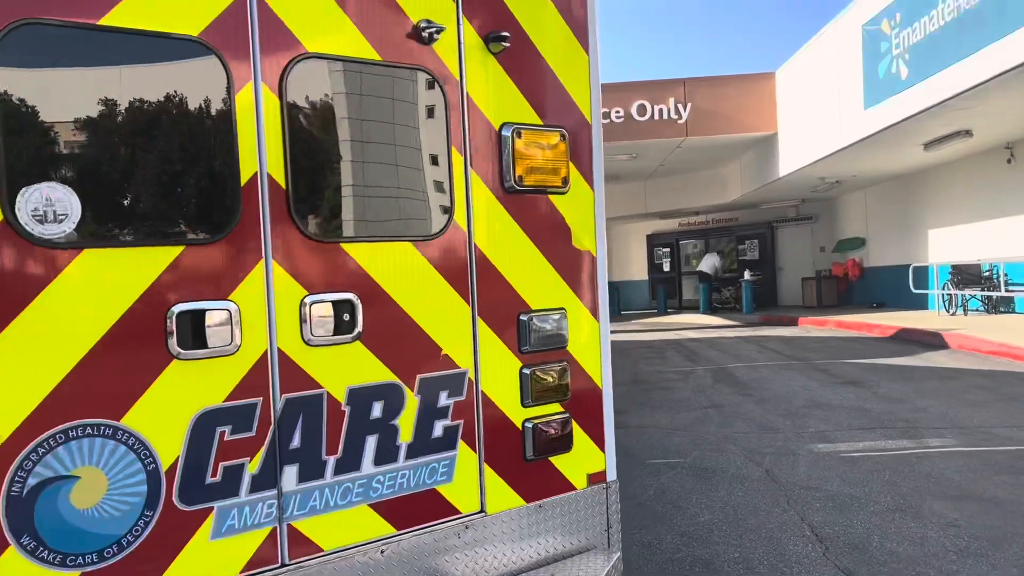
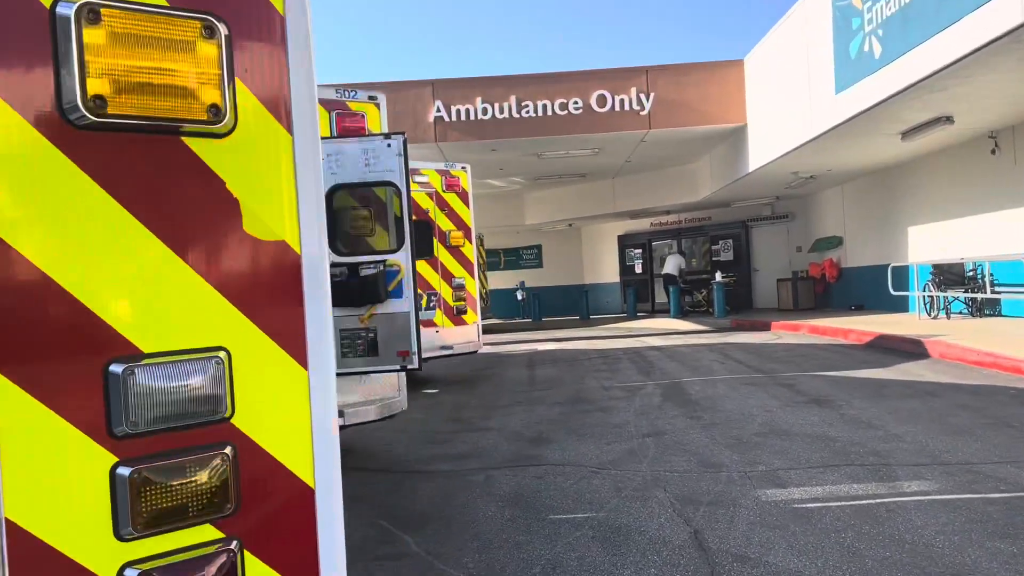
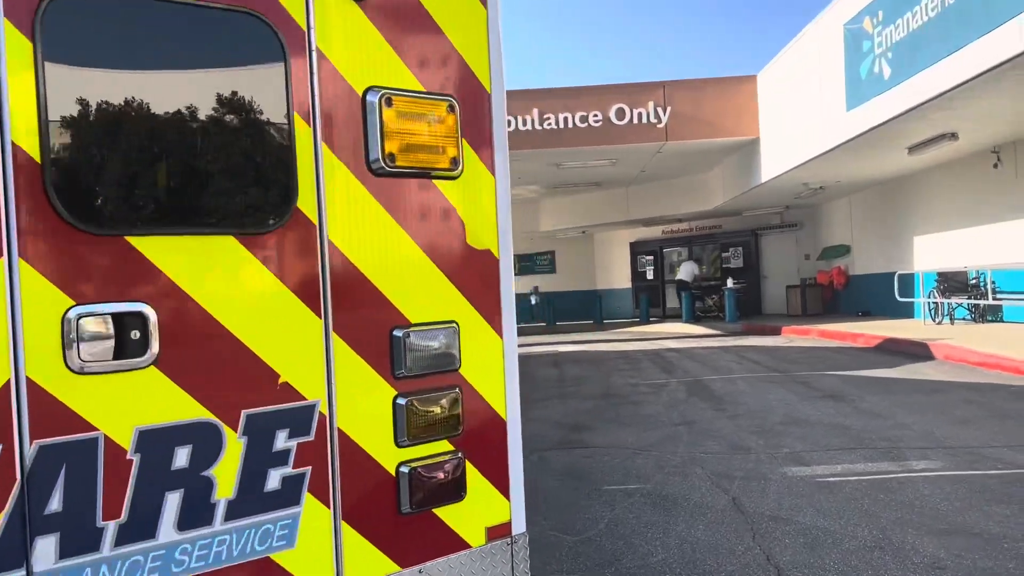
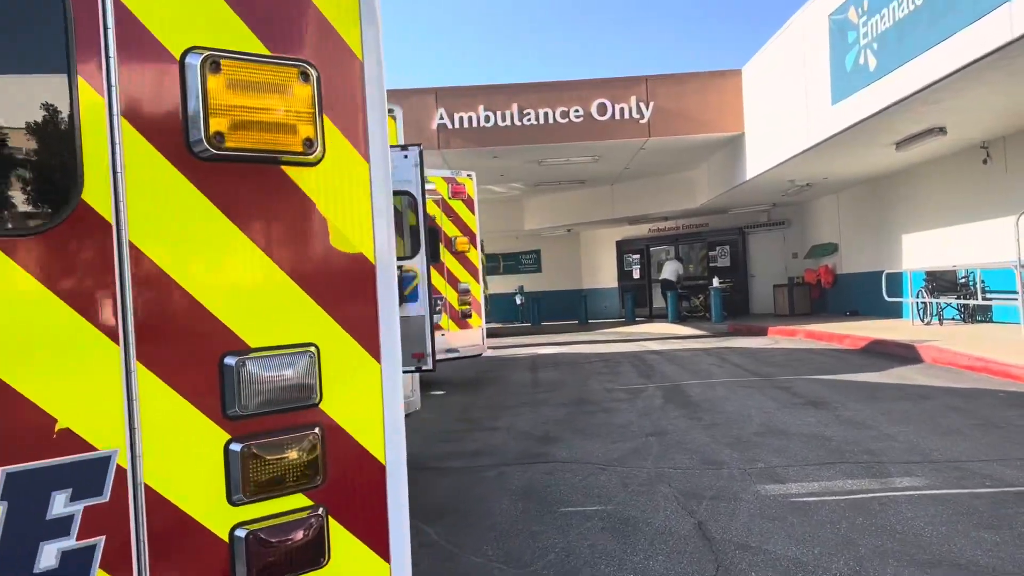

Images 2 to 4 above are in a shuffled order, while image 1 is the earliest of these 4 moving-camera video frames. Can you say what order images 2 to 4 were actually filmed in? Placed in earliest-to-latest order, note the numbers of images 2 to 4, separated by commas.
3, 4, 2
